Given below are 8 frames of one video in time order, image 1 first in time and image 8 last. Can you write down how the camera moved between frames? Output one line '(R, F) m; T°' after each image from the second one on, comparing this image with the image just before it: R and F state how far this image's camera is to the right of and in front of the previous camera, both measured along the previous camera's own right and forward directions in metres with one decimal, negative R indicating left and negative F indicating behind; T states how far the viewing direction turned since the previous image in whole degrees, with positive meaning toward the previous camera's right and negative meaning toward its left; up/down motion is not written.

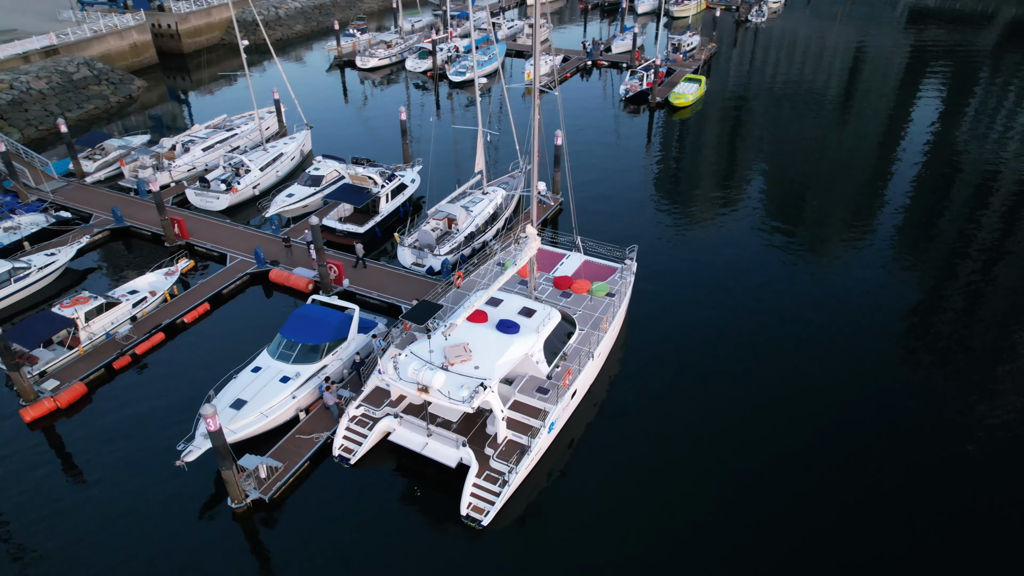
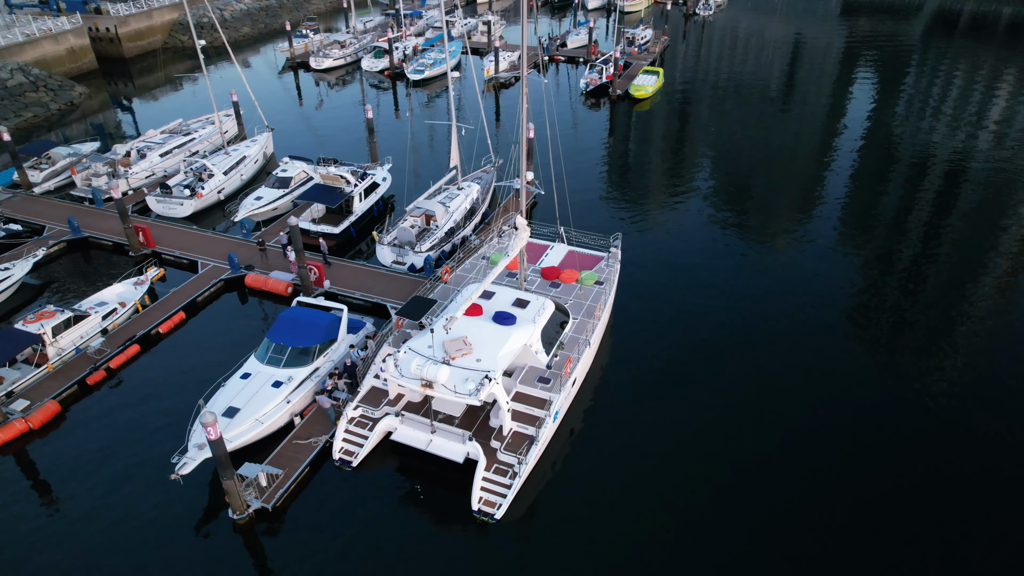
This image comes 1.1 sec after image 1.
(-1.2, +0.2) m; +4°
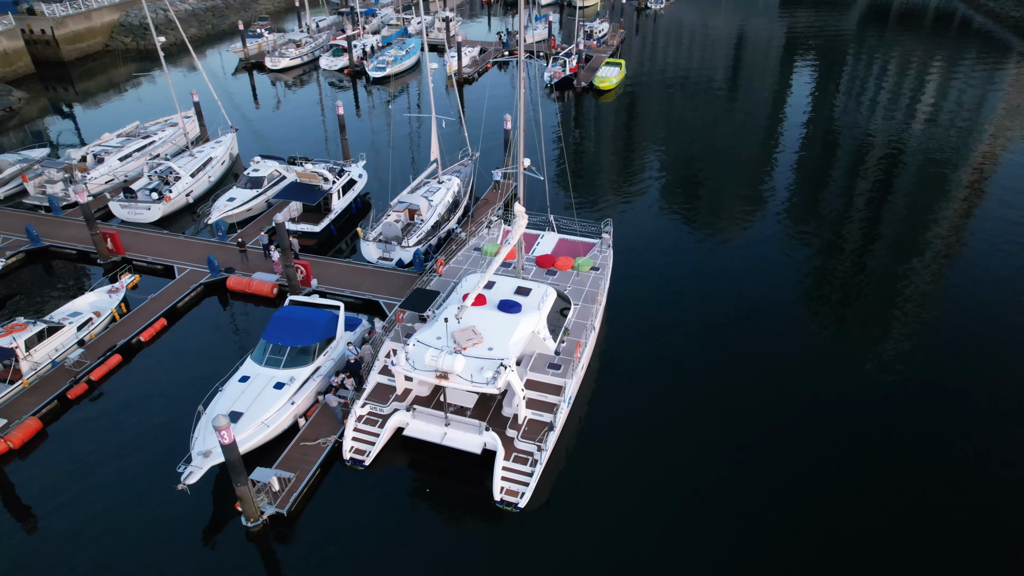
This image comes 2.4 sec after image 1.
(-1.5, +0.3) m; +4°
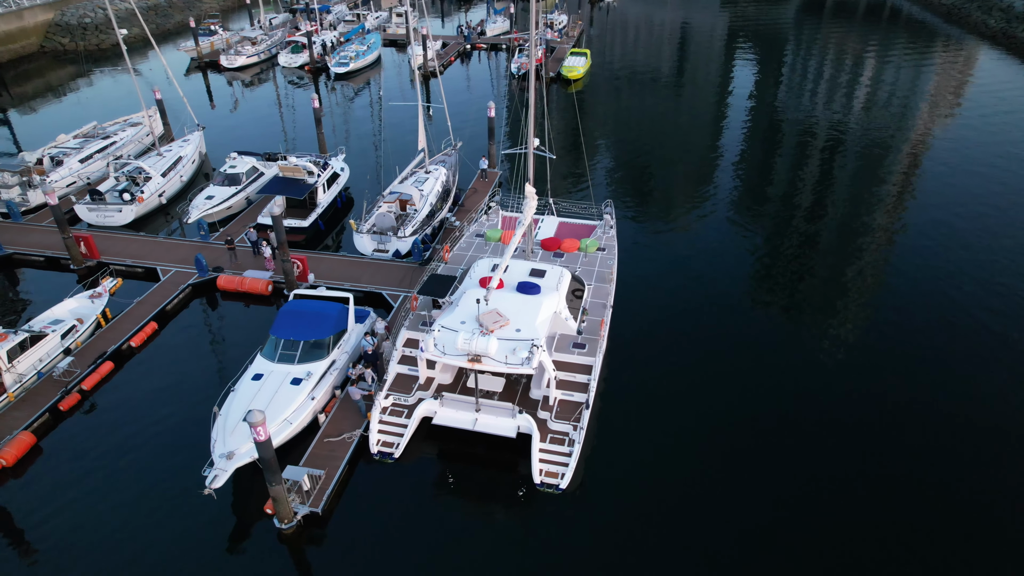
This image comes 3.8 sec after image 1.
(-2.0, +0.4) m; +4°
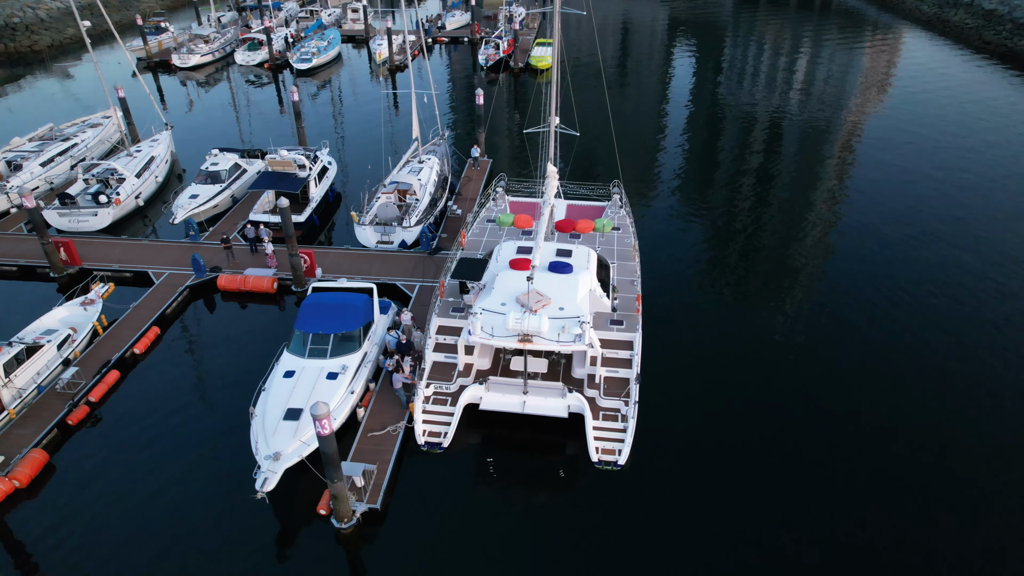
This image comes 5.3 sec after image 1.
(-2.5, +0.5) m; +5°
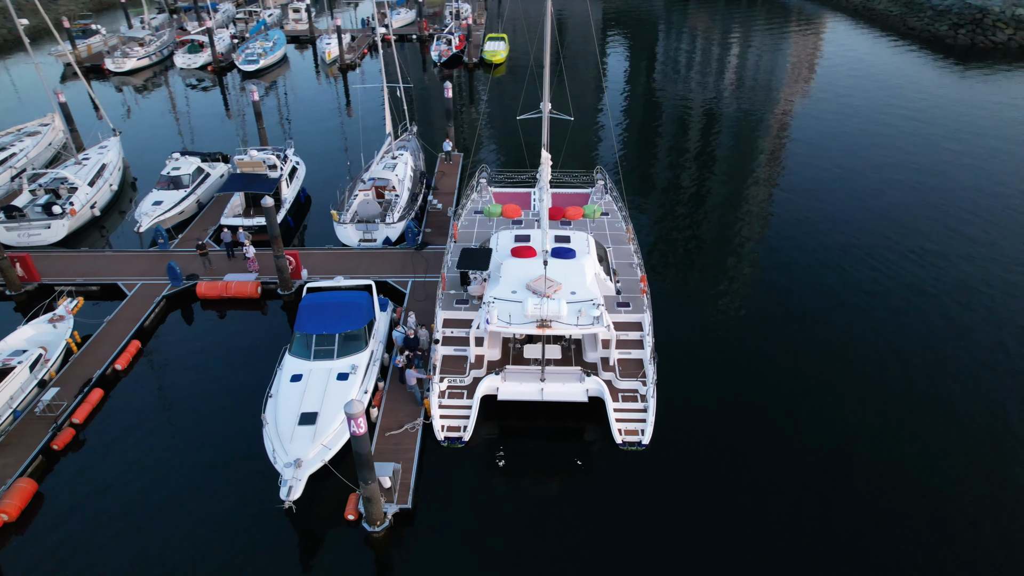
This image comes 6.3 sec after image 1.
(-1.8, +0.3) m; +5°
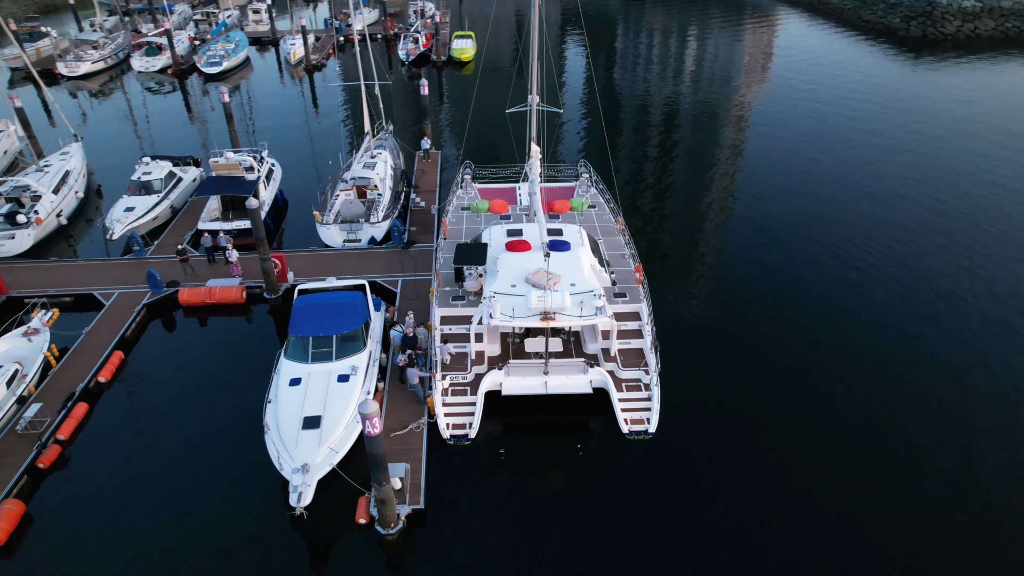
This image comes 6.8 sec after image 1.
(-0.9, +0.2) m; +3°
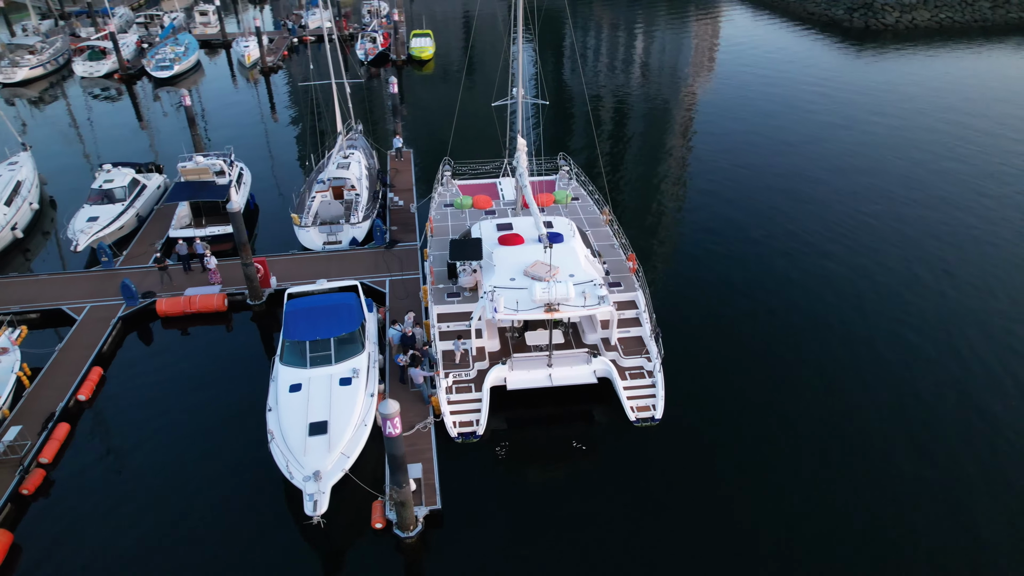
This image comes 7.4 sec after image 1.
(-1.1, +0.2) m; +4°
